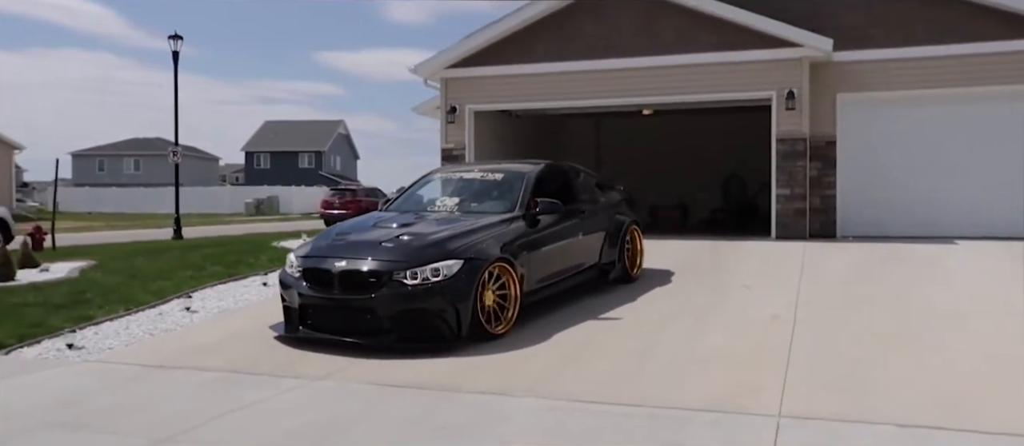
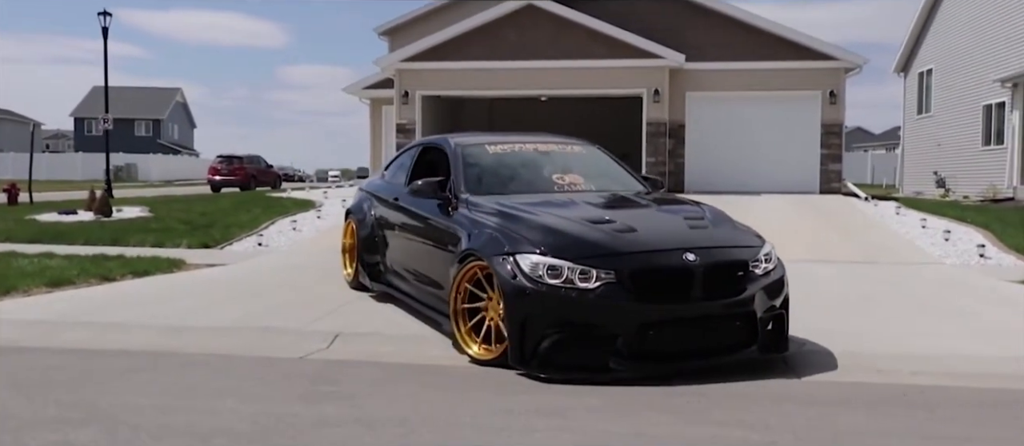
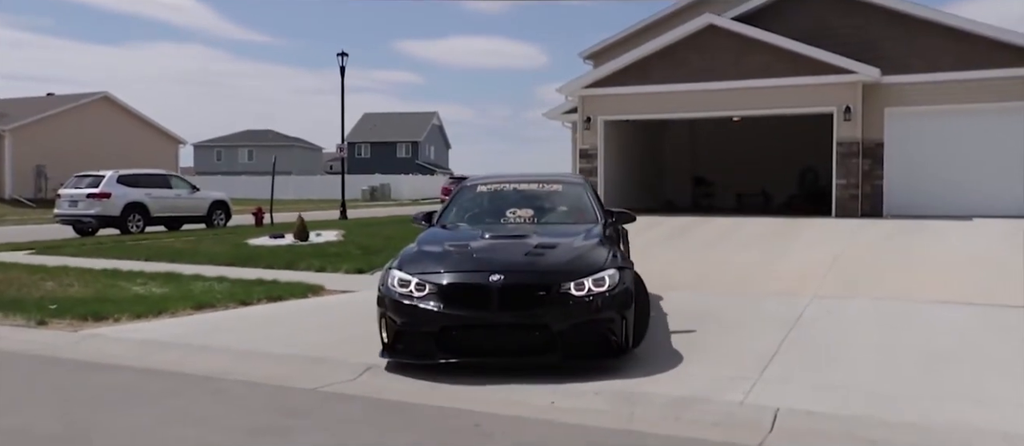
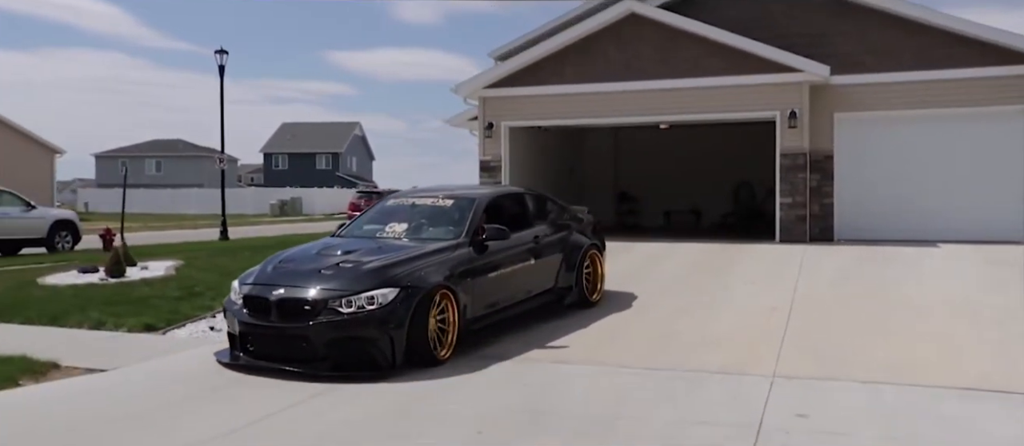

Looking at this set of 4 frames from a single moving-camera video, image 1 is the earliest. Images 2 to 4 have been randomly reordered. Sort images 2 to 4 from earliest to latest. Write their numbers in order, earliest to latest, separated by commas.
4, 3, 2
